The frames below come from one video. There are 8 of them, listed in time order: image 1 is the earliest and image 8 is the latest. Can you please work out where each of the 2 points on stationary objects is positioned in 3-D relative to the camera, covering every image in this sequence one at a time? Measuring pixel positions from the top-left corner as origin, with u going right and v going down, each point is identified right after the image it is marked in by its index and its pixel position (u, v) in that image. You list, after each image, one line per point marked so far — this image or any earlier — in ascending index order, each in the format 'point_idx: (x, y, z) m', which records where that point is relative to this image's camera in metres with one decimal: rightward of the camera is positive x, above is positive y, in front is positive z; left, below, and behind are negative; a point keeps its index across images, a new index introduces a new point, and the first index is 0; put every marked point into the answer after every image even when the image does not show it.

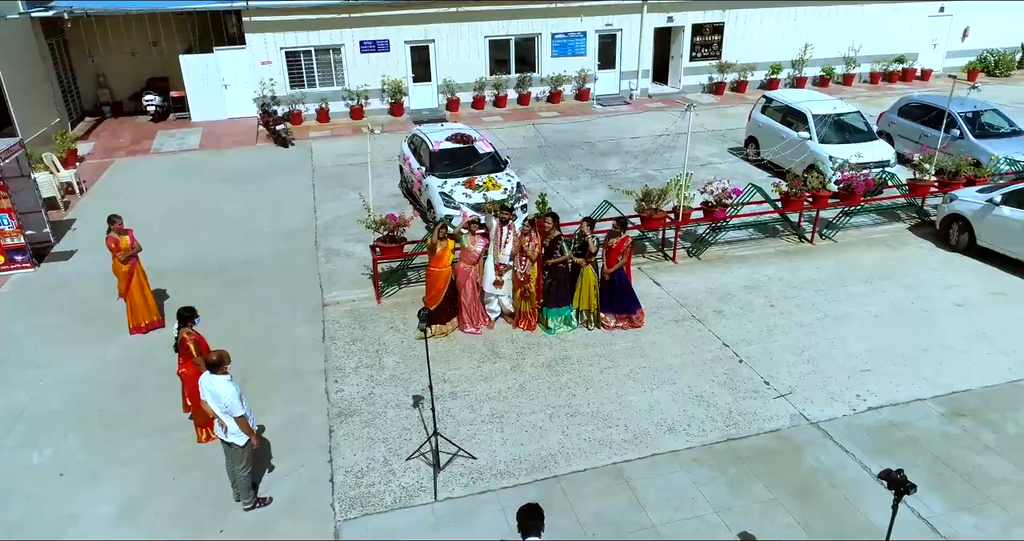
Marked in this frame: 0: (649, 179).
0: (+2.5, +1.7, +13.0) m
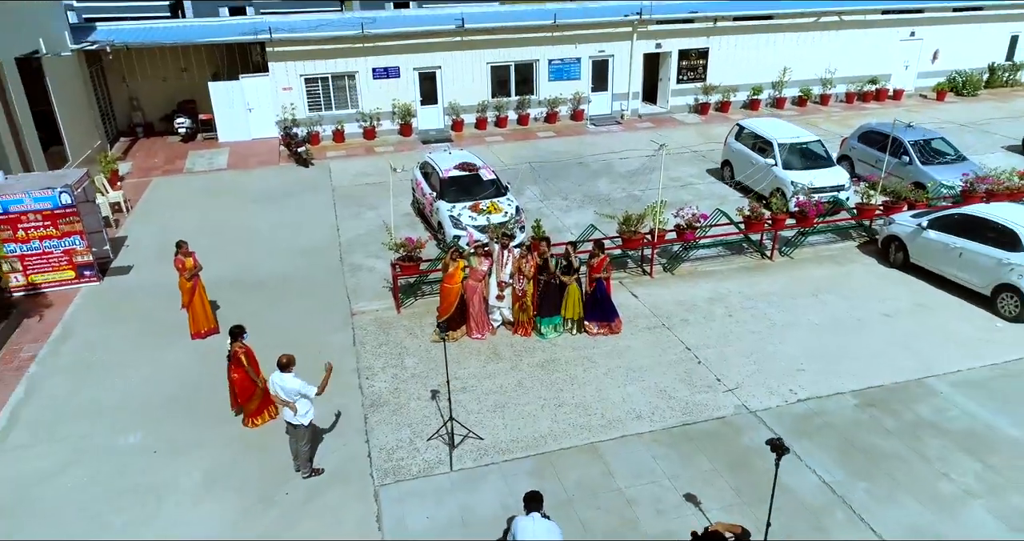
0: (+2.5, +1.5, +14.5) m
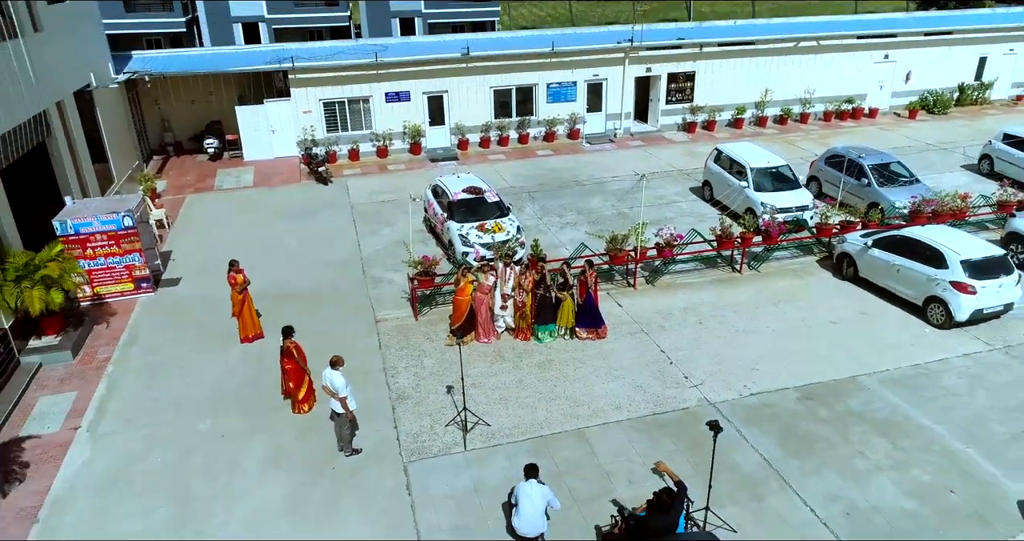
0: (+2.5, +1.2, +16.2) m
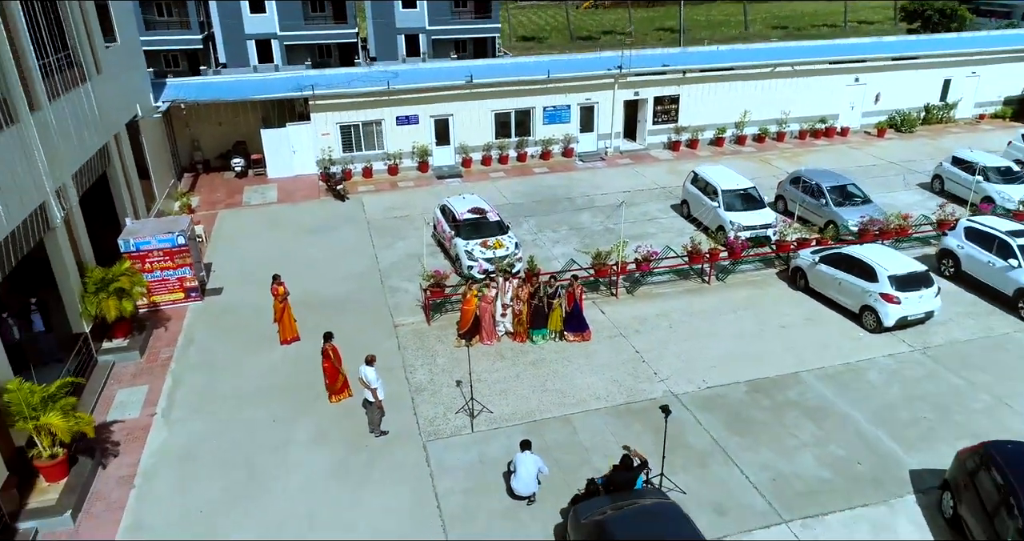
0: (+2.5, +1.0, +18.3) m
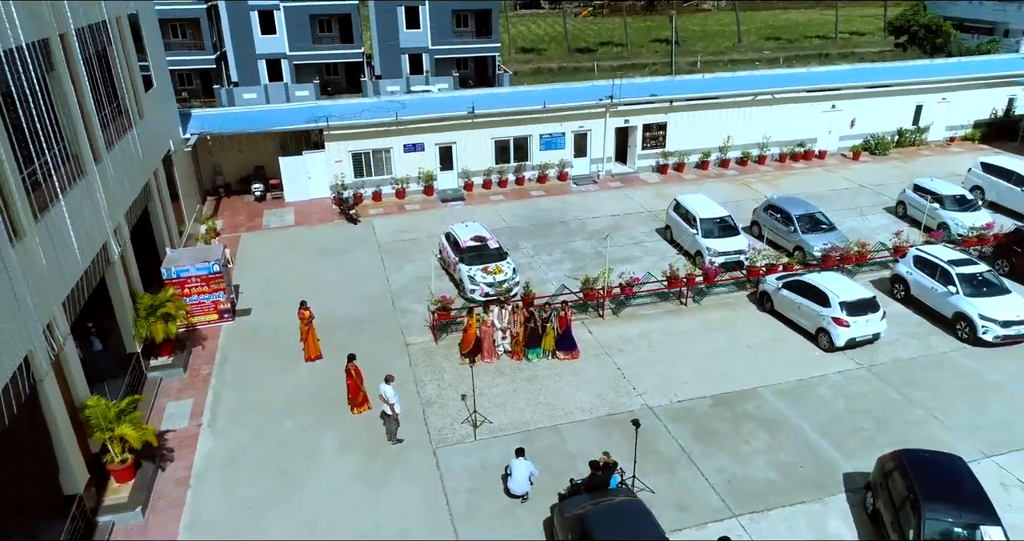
0: (+2.5, +0.4, +20.1) m
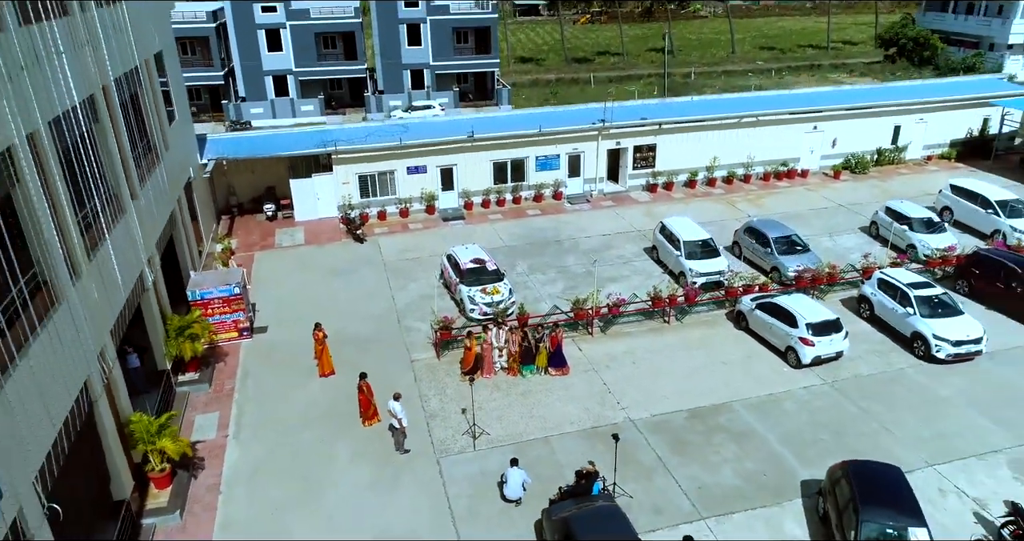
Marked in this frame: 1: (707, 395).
0: (+2.4, -0.1, +21.6) m
1: (+4.3, -2.8, +15.7) m
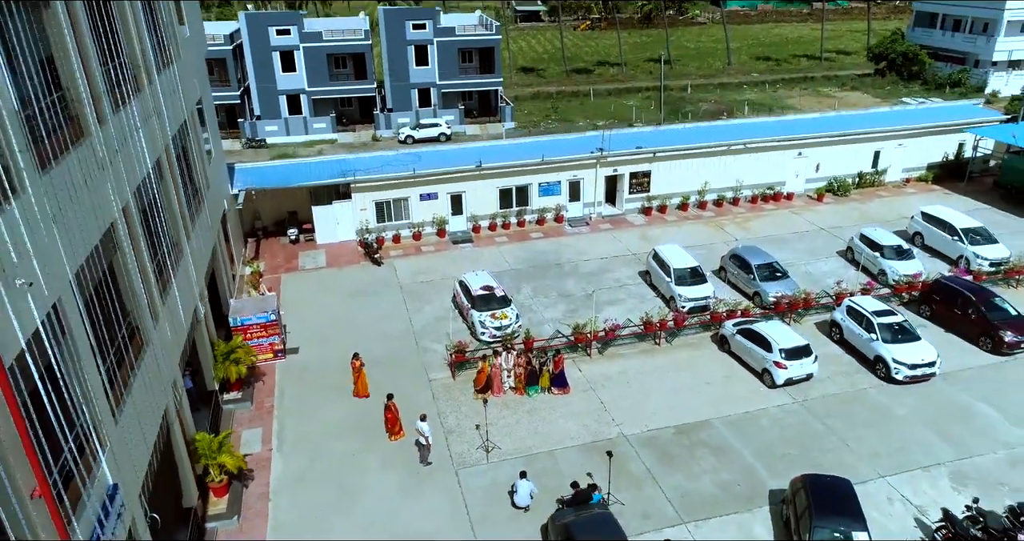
0: (+2.5, -0.9, +23.7) m
1: (+4.5, -3.6, +17.9) m
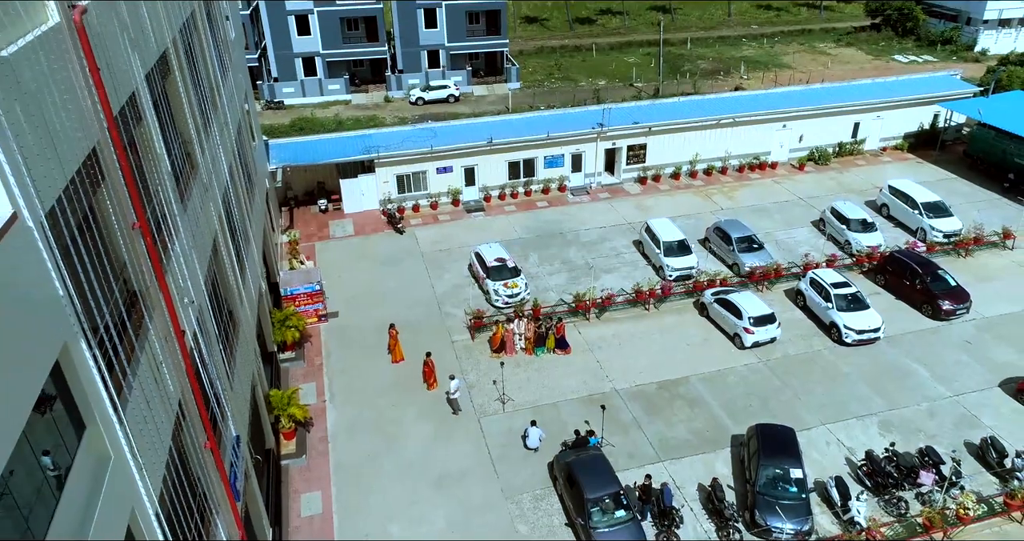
0: (+2.9, +0.2, +27.0) m
1: (+4.8, -3.0, +21.4) m
